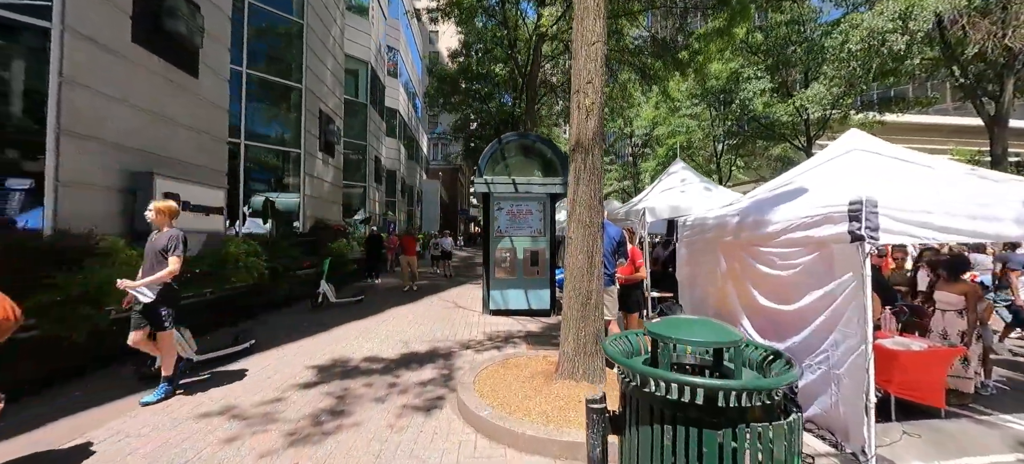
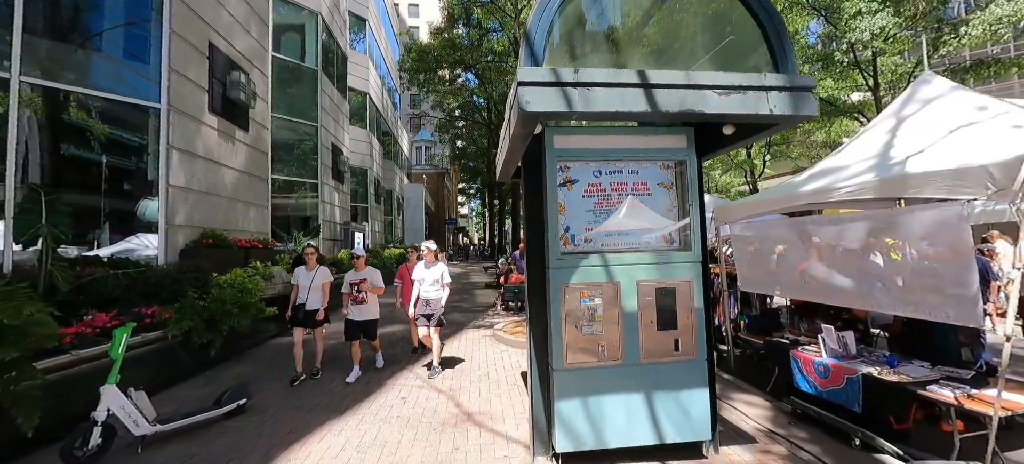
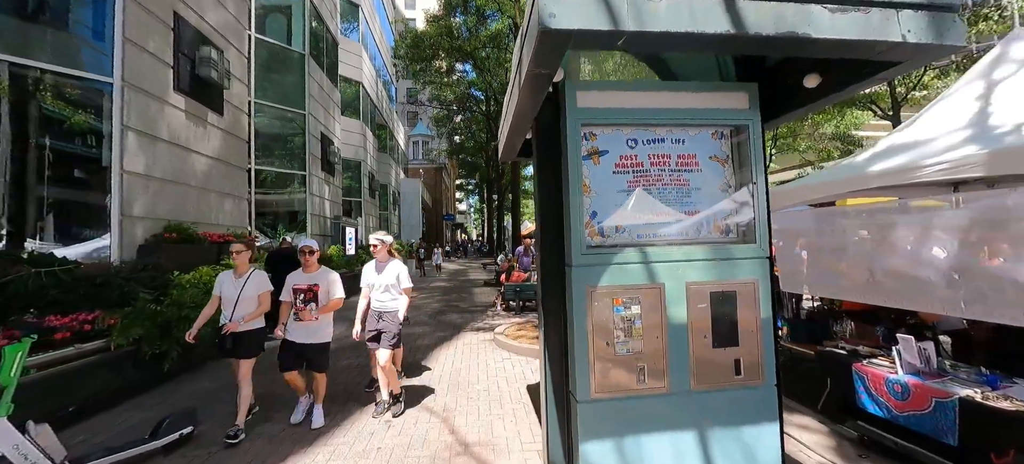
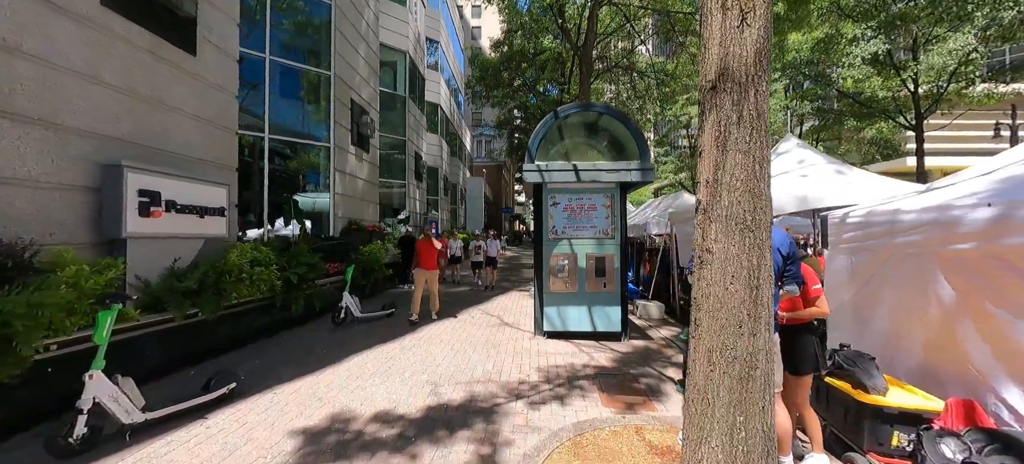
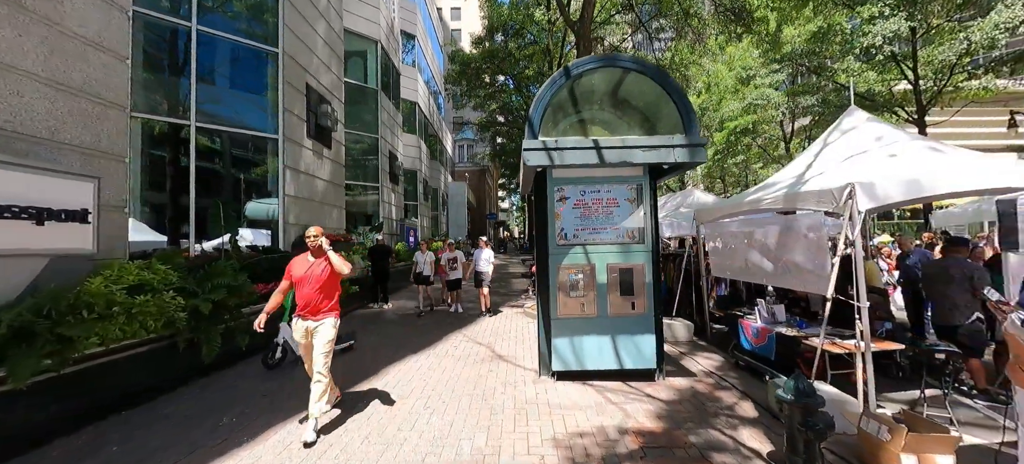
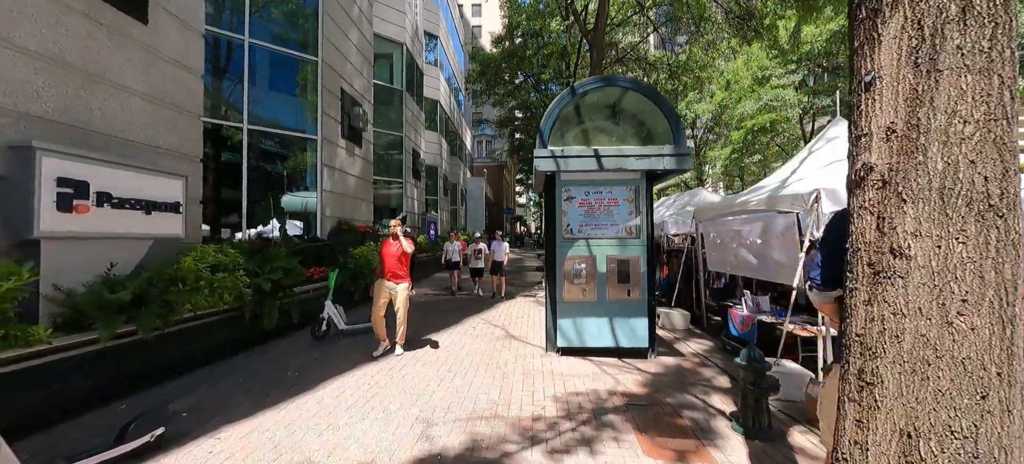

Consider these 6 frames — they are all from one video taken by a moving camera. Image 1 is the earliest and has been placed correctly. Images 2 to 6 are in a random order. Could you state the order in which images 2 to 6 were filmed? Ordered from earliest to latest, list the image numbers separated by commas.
4, 6, 5, 2, 3
